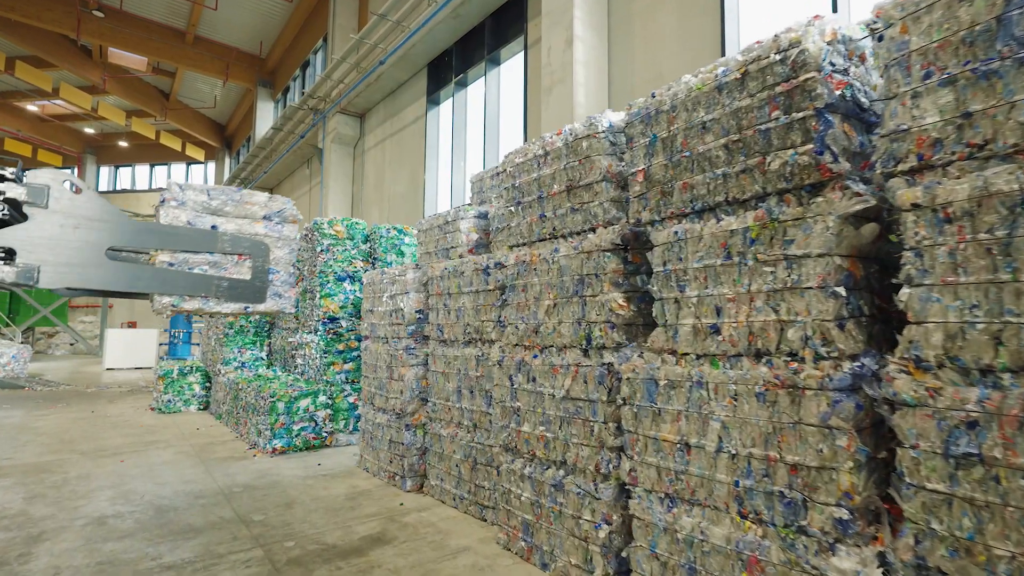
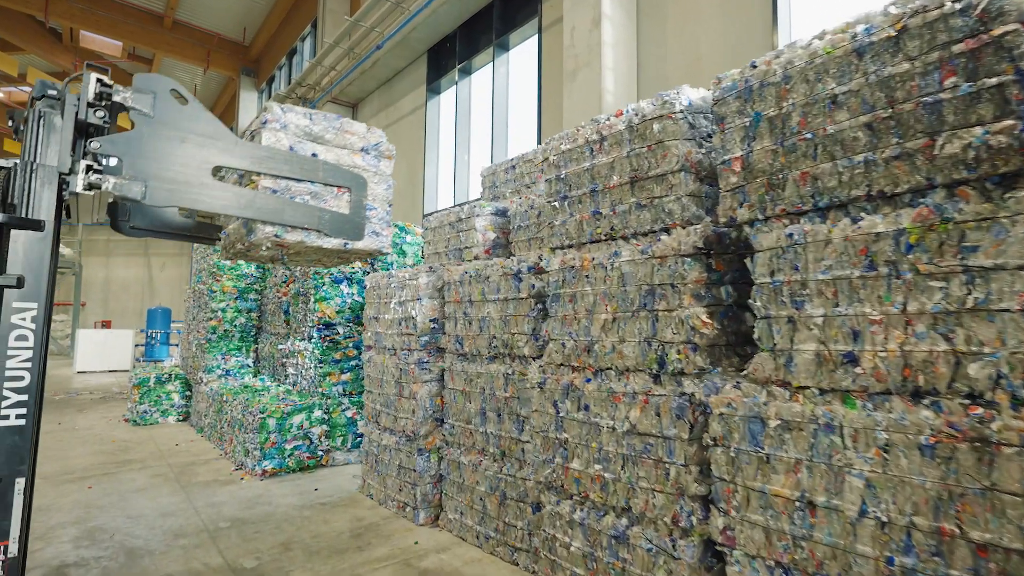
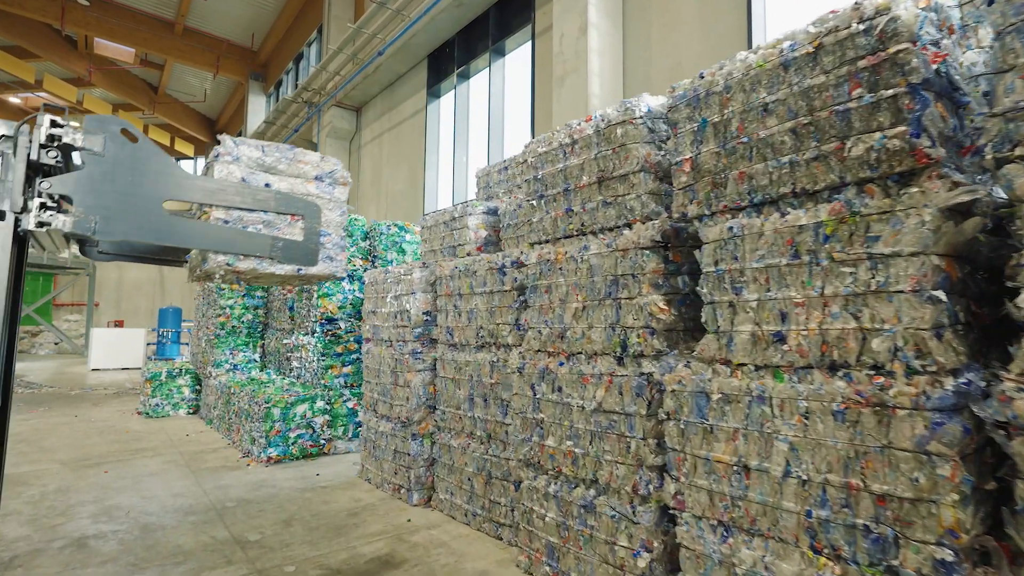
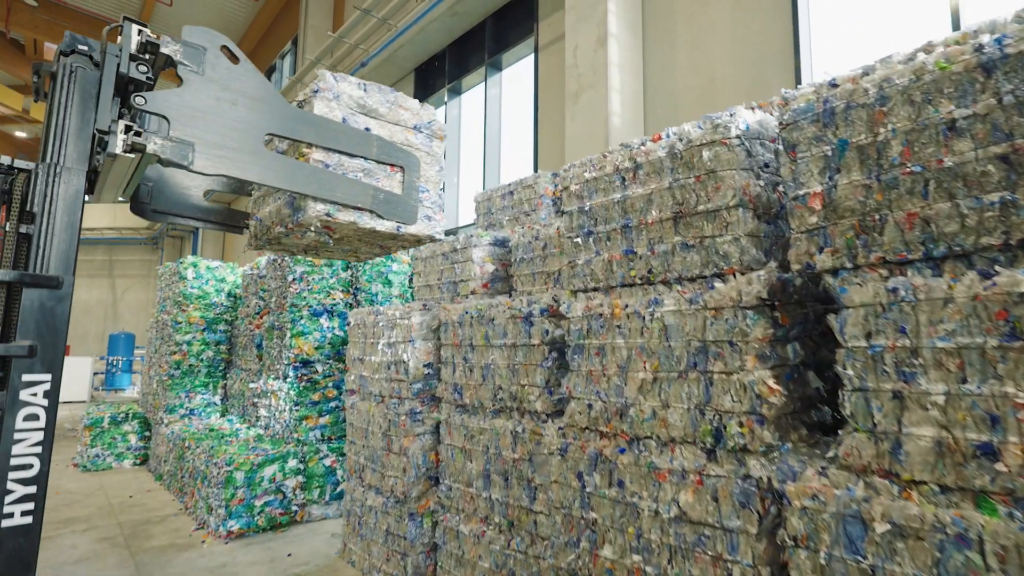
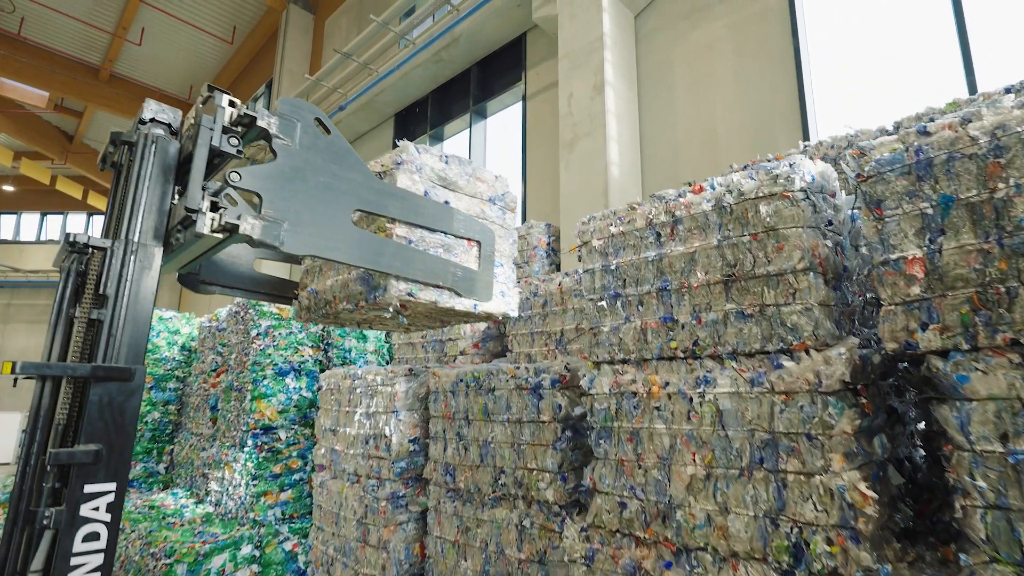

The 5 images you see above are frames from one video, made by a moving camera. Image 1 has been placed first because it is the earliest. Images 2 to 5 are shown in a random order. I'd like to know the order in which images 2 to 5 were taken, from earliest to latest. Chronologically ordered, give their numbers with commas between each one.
3, 2, 4, 5
